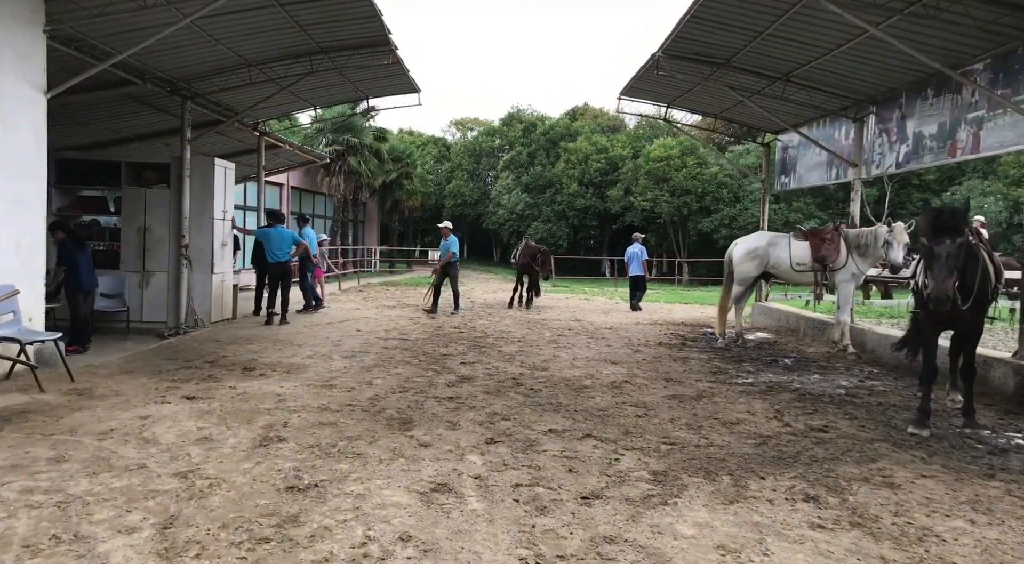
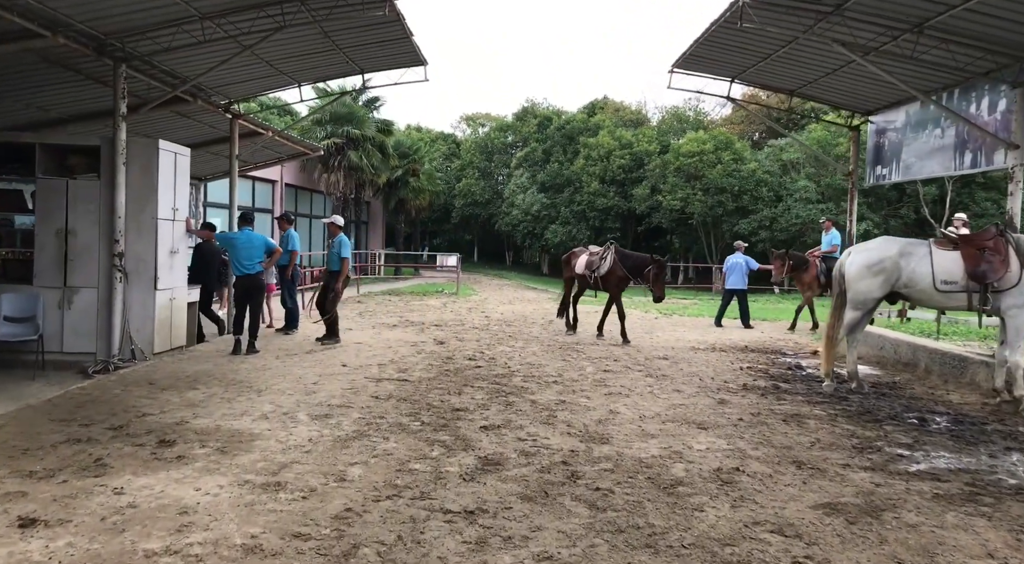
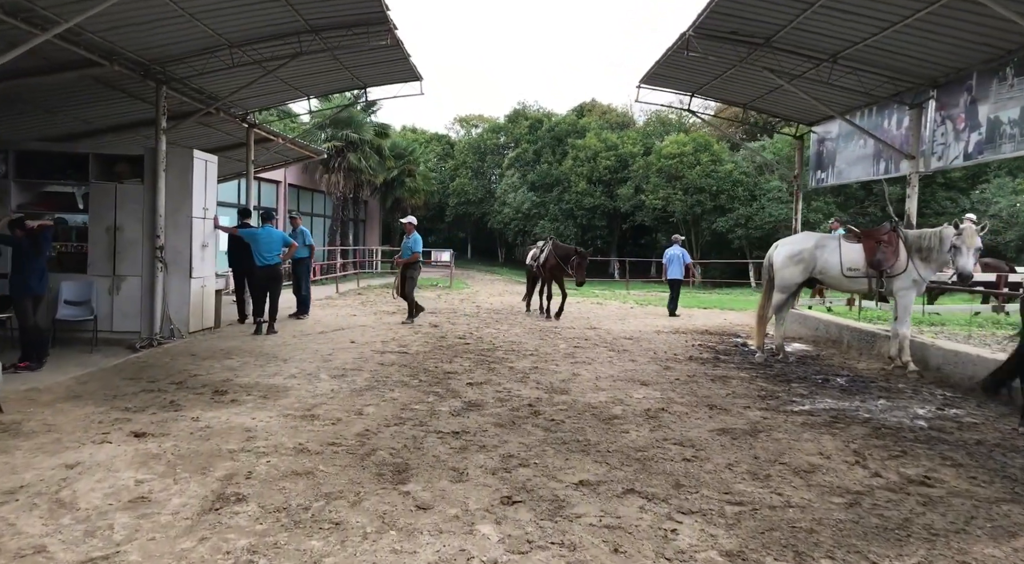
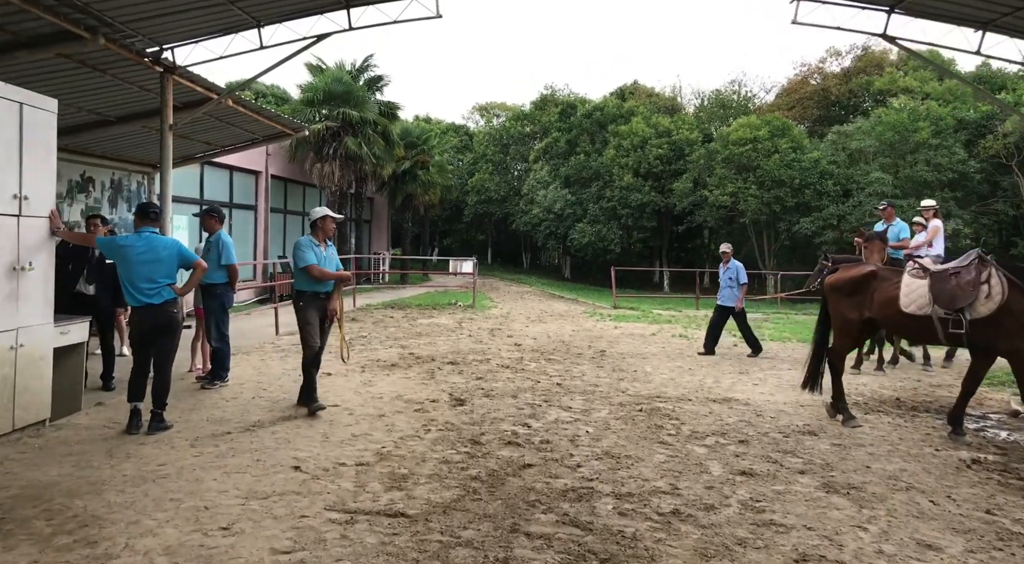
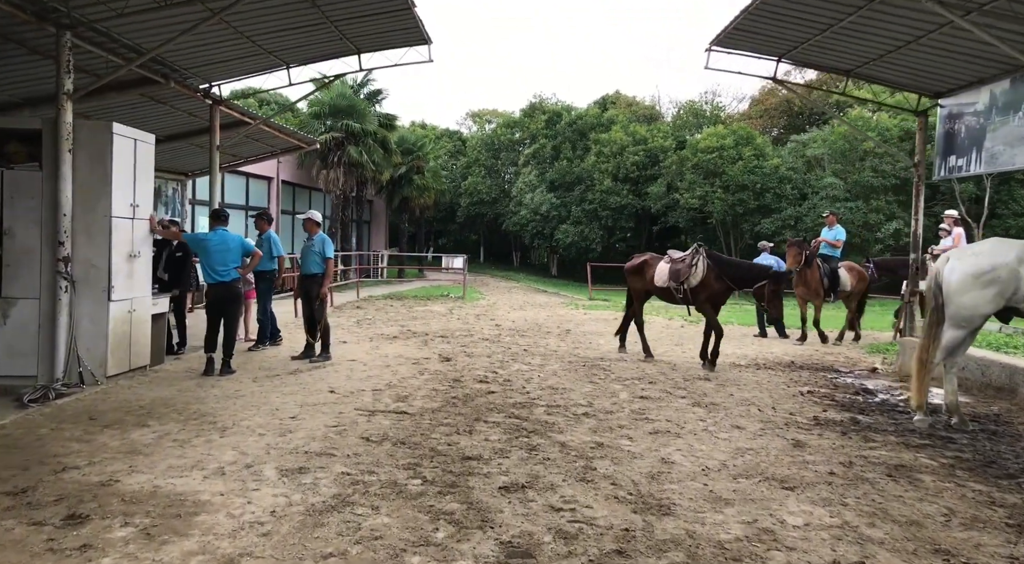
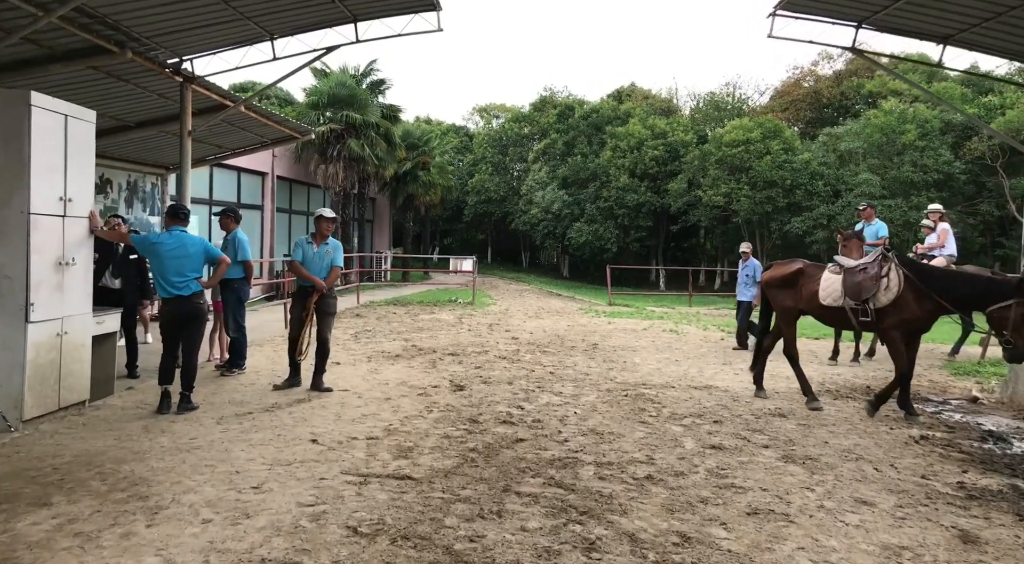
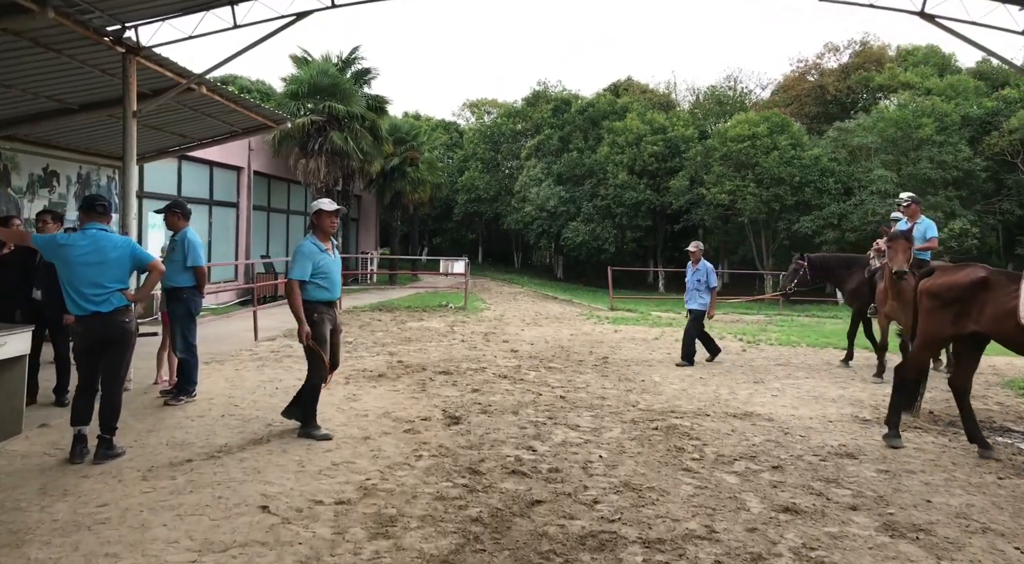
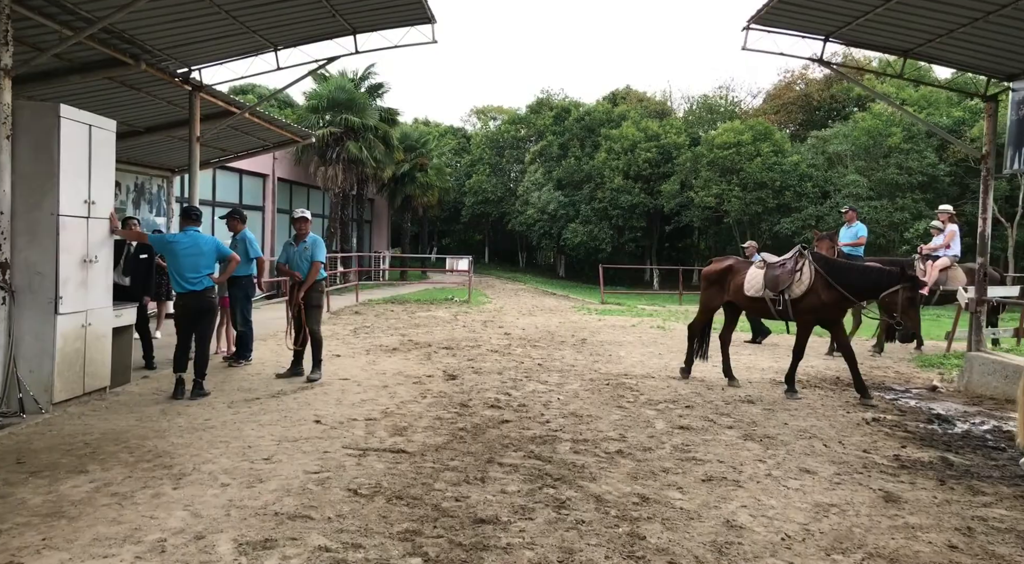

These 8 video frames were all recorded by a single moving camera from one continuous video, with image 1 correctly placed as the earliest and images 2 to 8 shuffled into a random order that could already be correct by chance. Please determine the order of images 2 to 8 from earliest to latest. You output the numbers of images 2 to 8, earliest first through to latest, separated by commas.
3, 2, 5, 8, 6, 4, 7
